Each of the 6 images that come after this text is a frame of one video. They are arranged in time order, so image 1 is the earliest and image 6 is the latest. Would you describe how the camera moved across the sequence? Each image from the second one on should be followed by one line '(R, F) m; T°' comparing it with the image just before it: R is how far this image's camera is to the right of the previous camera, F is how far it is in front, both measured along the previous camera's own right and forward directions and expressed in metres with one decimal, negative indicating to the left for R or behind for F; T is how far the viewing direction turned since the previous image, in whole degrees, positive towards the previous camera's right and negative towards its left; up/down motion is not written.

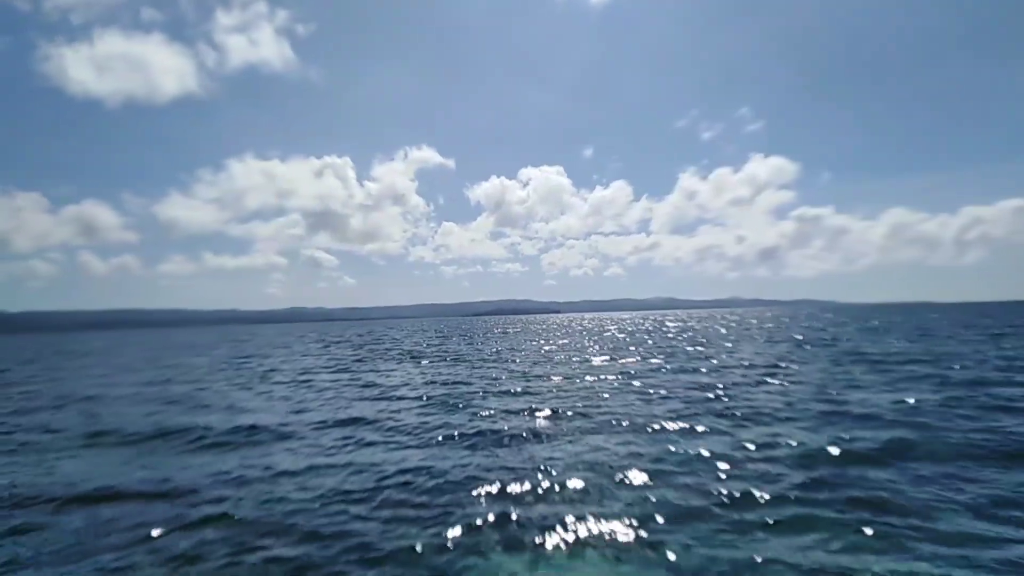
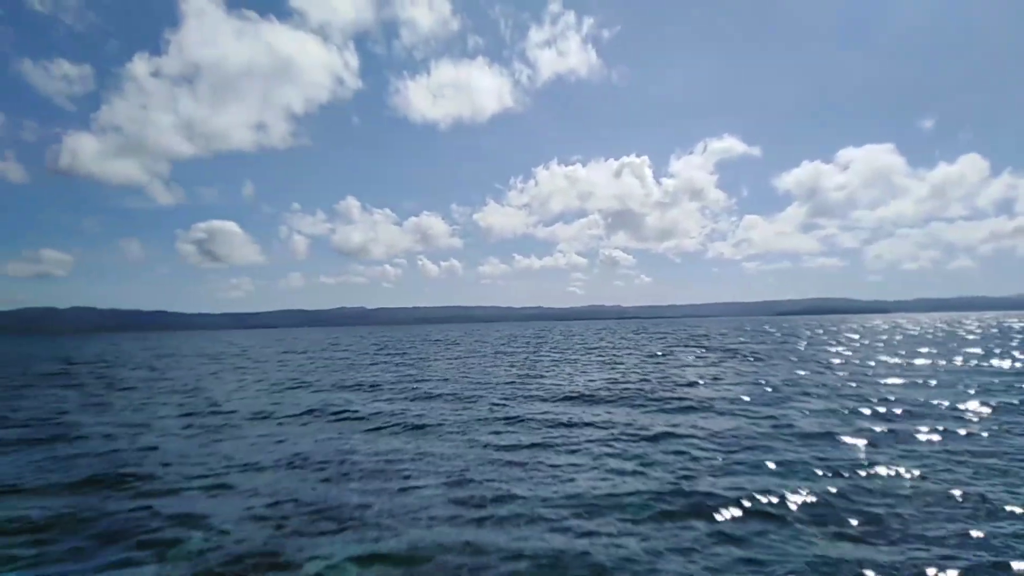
(+2.7, +3.1) m; -26°
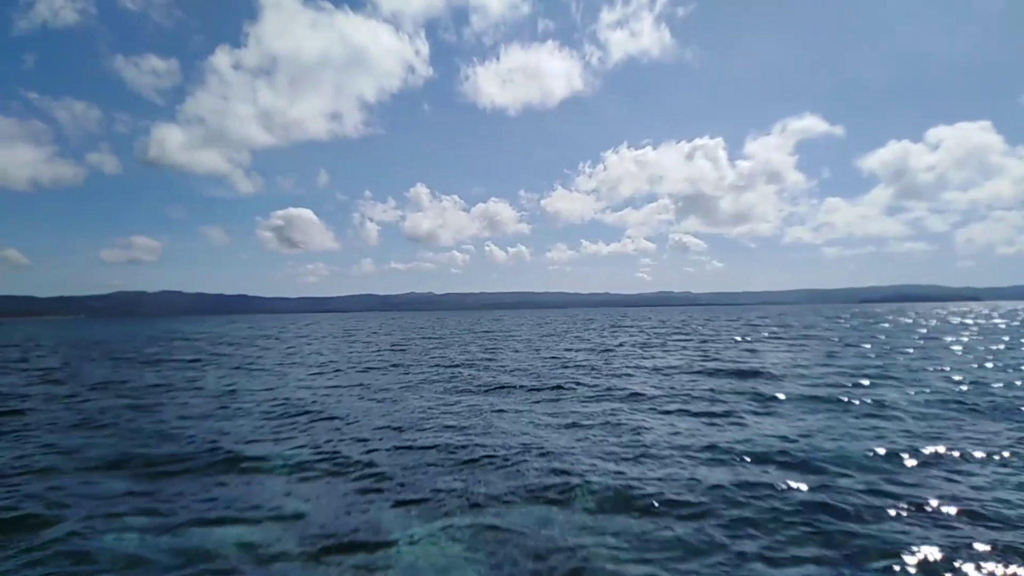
(+1.7, -1.0) m; -6°
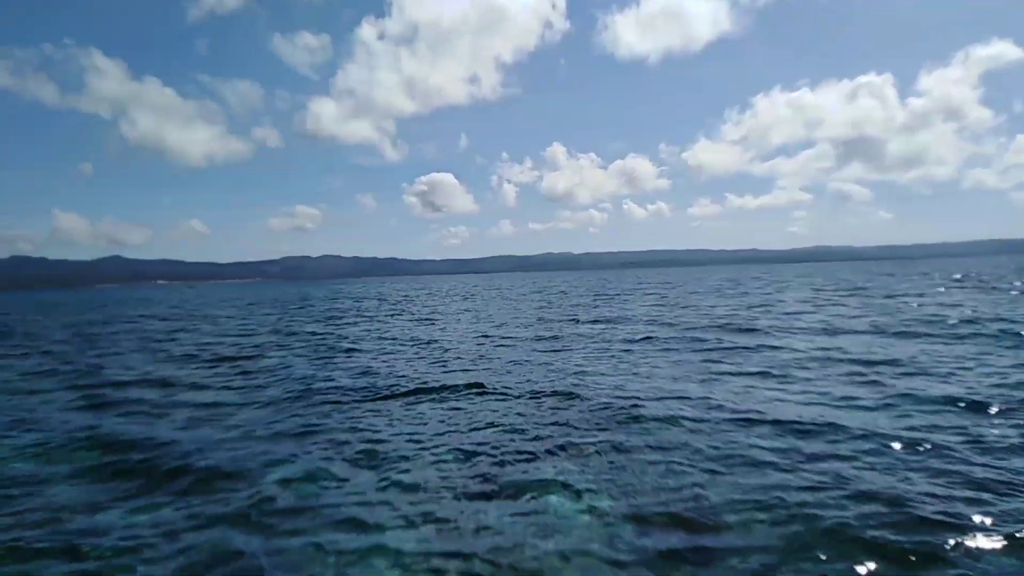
(+0.8, -2.3) m; -12°
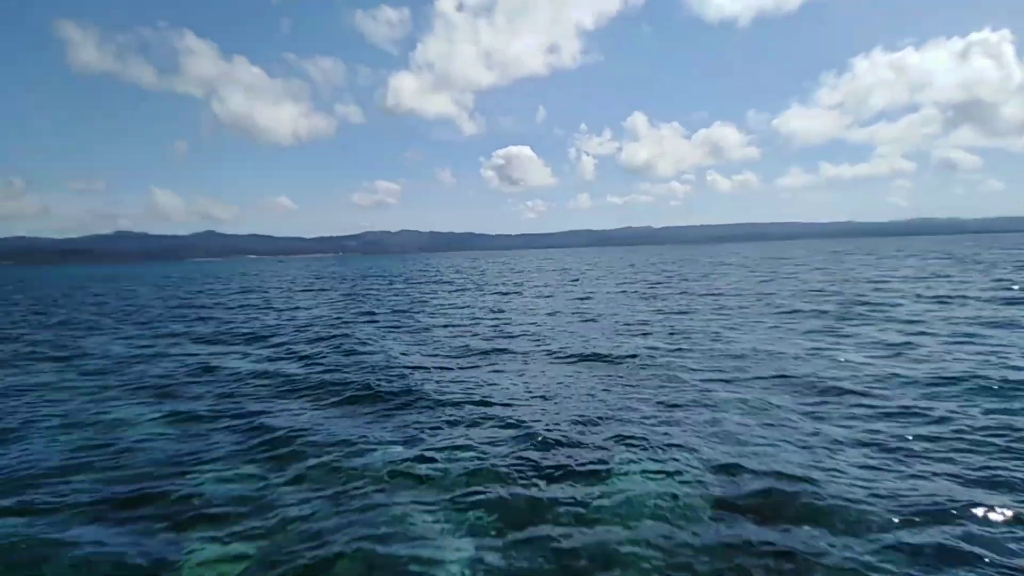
(-0.2, -1.8) m; -7°
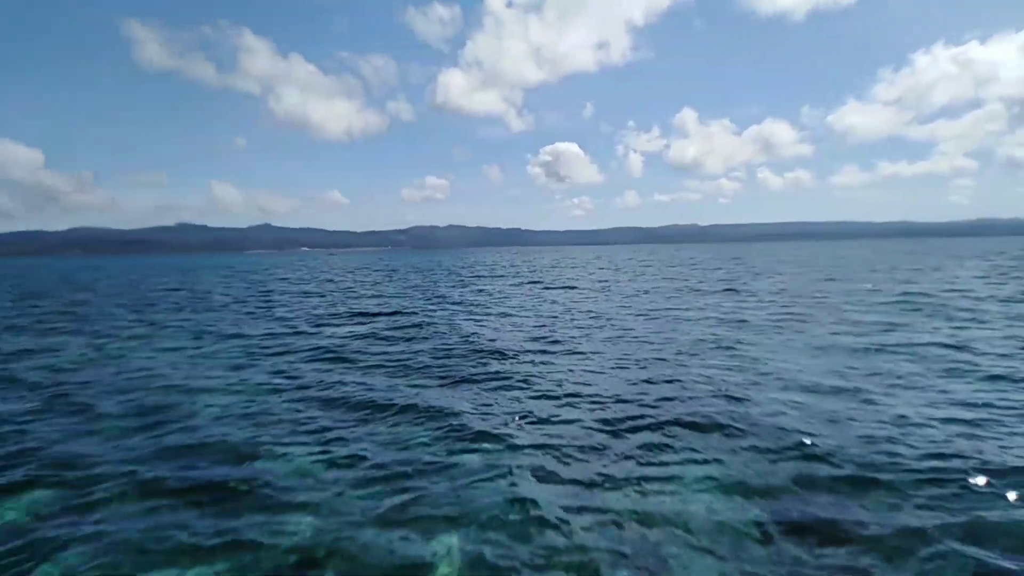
(-0.2, -0.9) m; -4°
